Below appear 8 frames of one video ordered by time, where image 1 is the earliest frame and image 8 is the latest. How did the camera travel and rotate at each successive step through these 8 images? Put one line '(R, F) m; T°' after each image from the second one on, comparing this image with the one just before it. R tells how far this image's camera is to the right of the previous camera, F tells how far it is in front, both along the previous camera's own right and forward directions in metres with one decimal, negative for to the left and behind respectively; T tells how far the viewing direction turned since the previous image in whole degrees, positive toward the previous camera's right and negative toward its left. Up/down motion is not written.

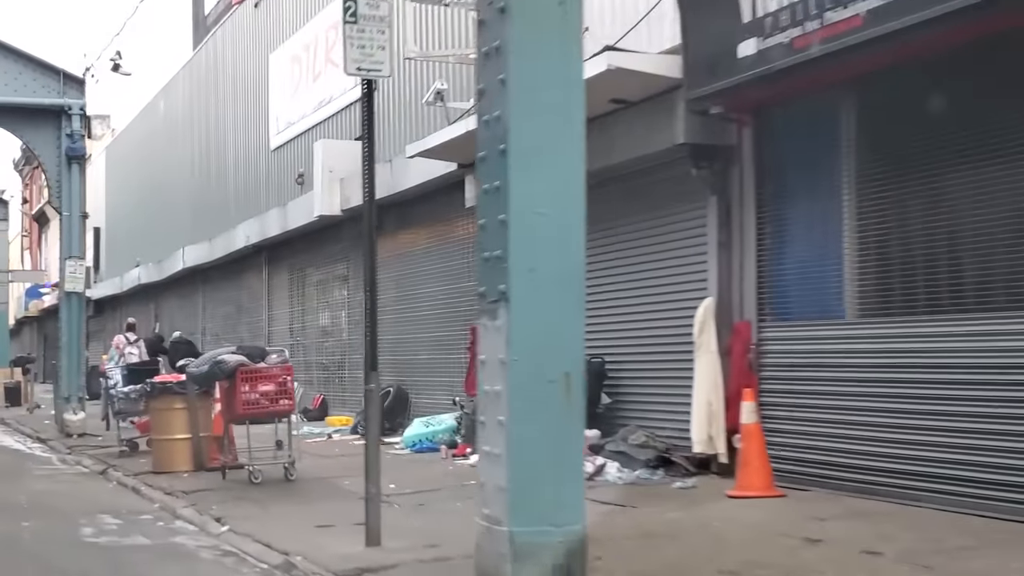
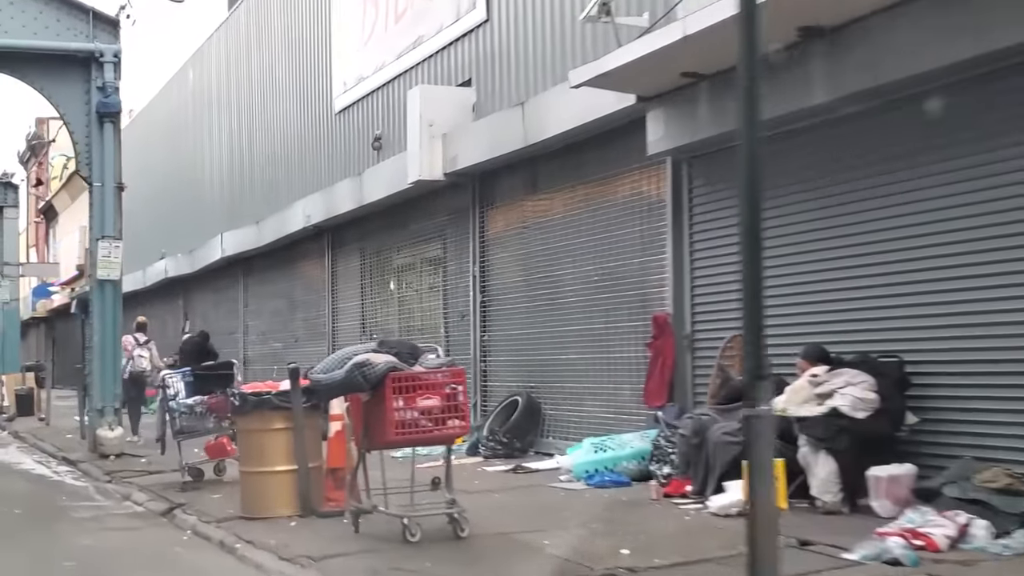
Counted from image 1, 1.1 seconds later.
(-1.8, +3.3) m; 0°
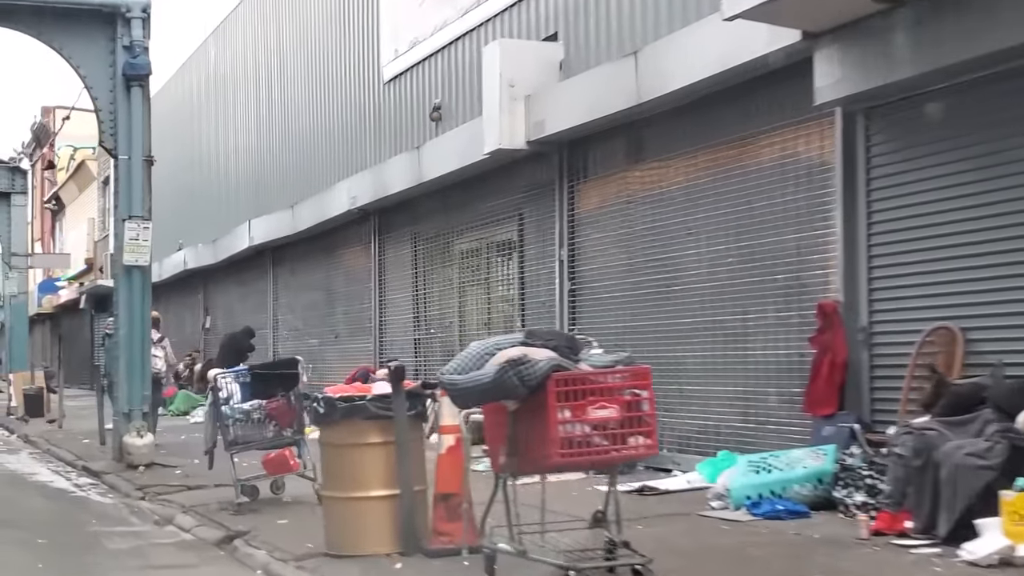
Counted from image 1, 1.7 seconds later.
(-1.0, +1.8) m; 0°
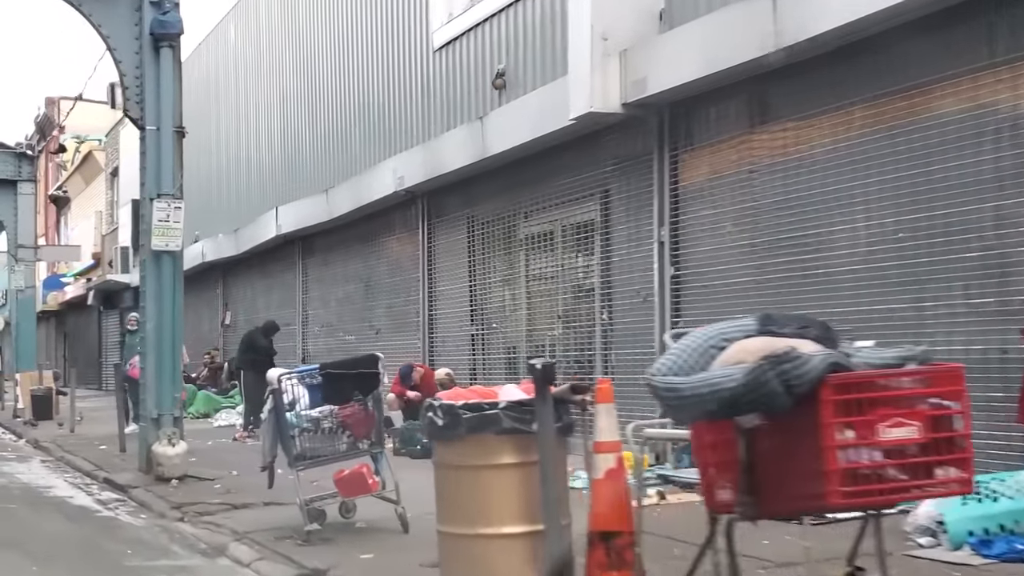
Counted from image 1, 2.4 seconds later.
(-0.8, +1.6) m; 0°
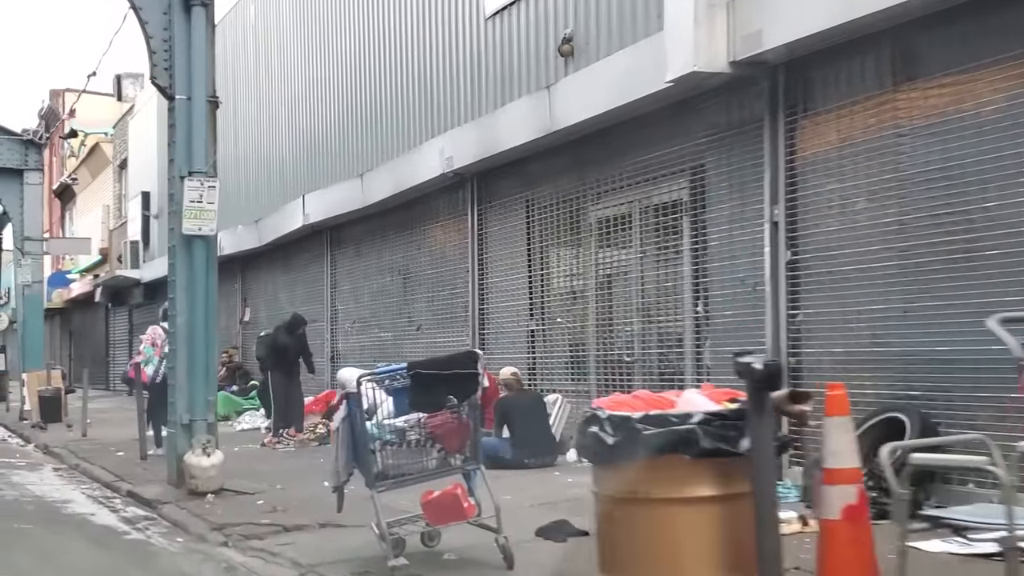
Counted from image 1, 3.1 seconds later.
(-0.7, +1.3) m; 0°
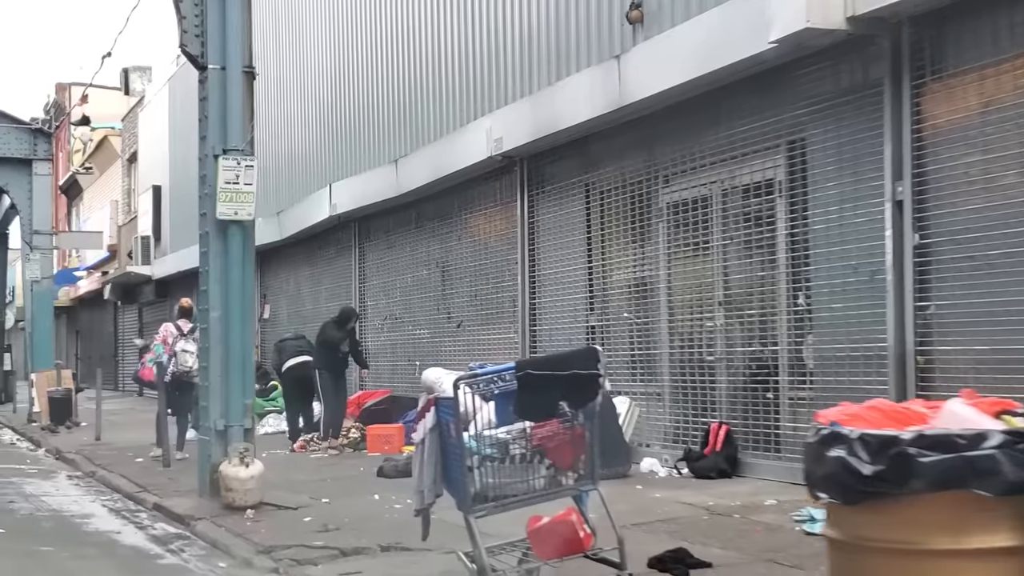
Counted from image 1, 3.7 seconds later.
(-0.6, +1.1) m; 0°
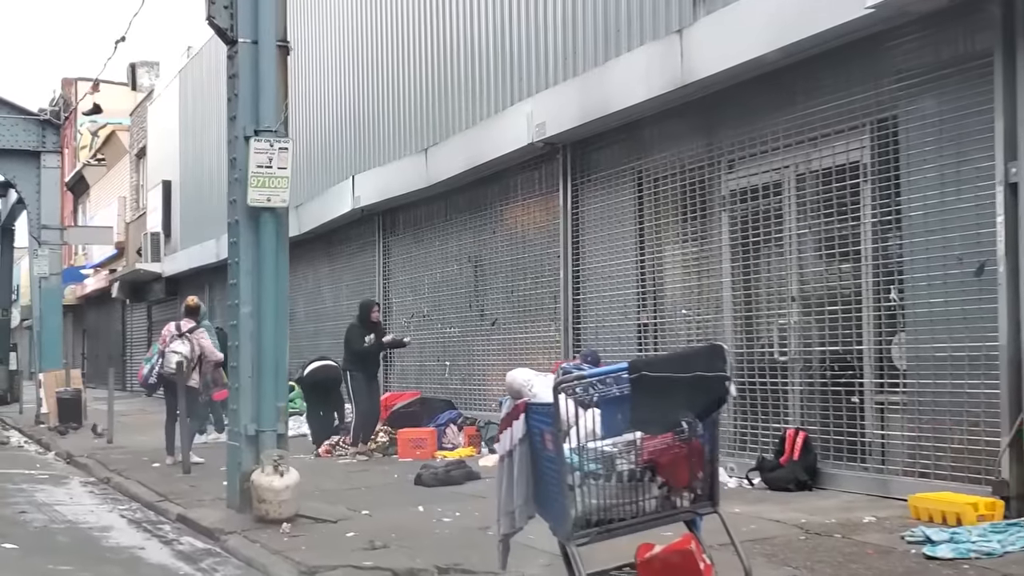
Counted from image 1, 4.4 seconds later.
(-0.4, +0.8) m; 0°
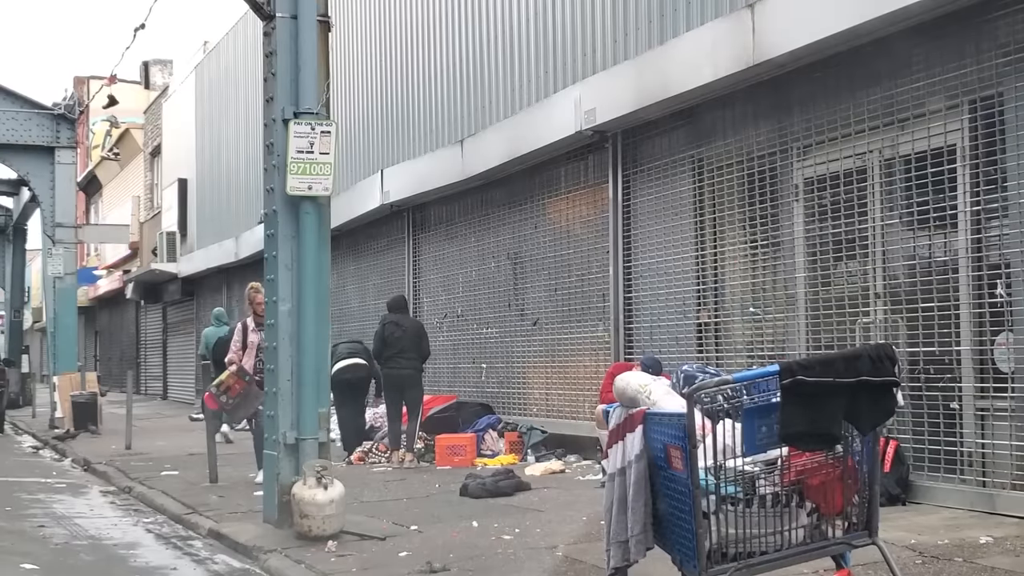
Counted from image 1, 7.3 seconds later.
(-0.4, +0.7) m; 0°
